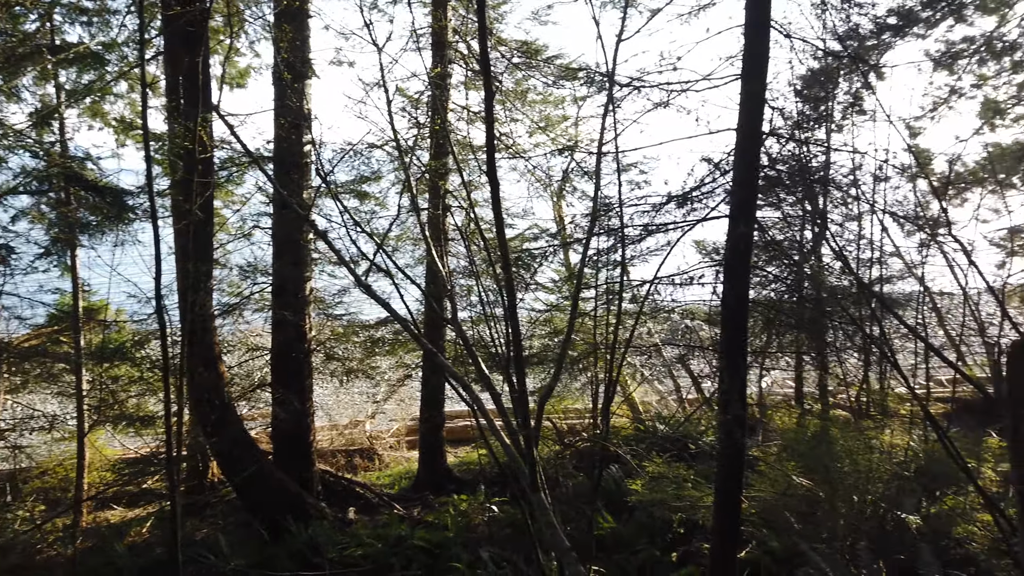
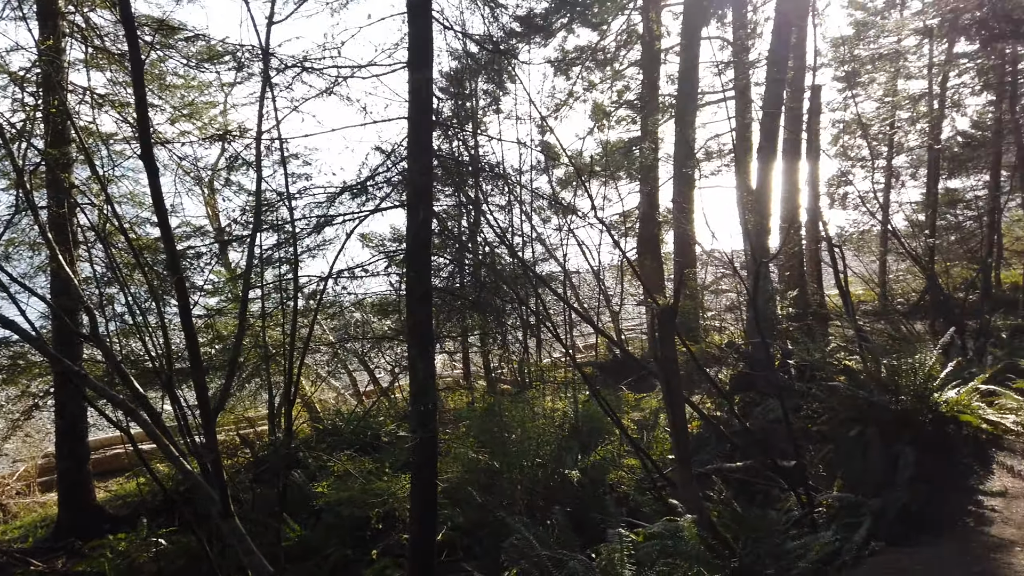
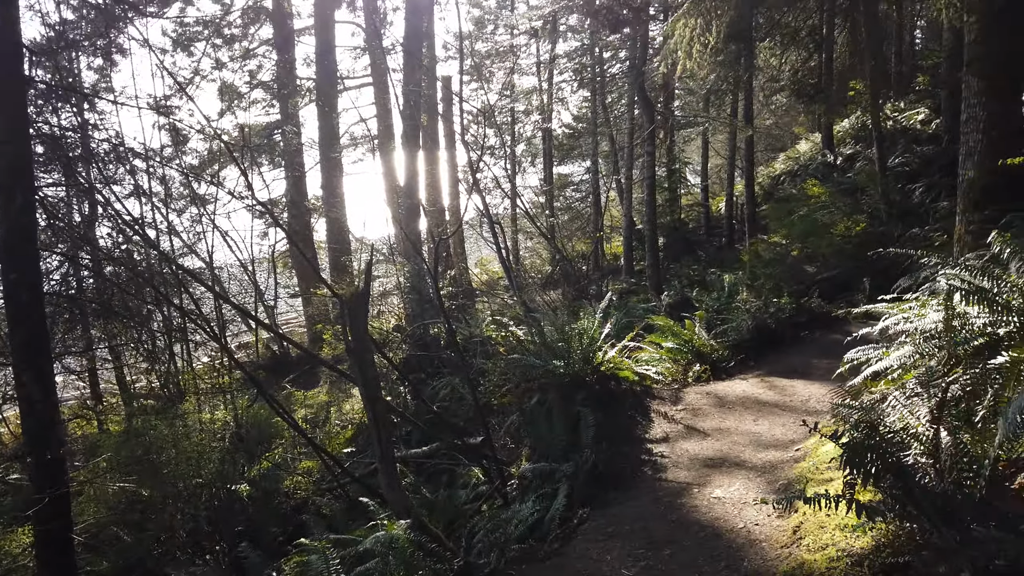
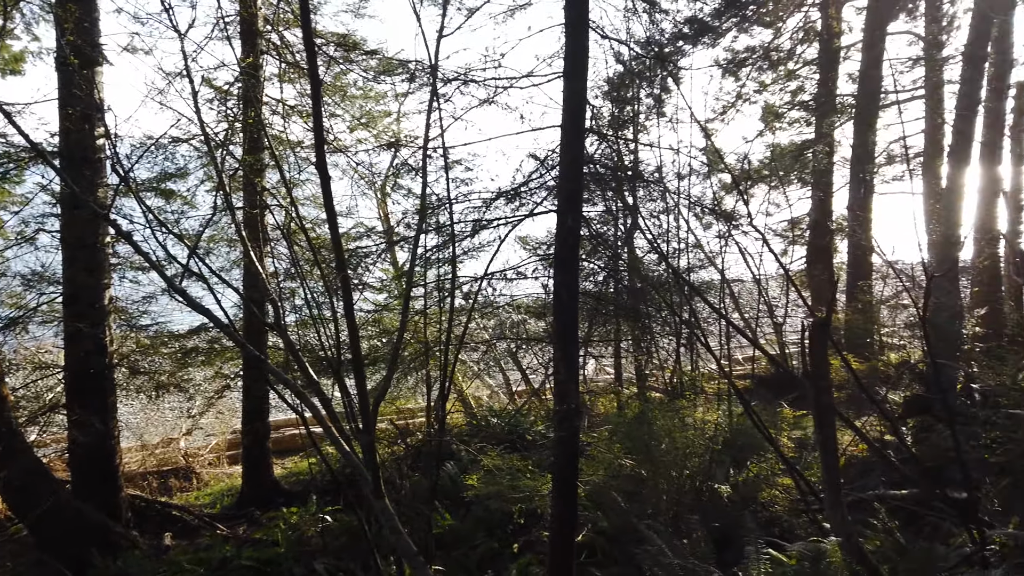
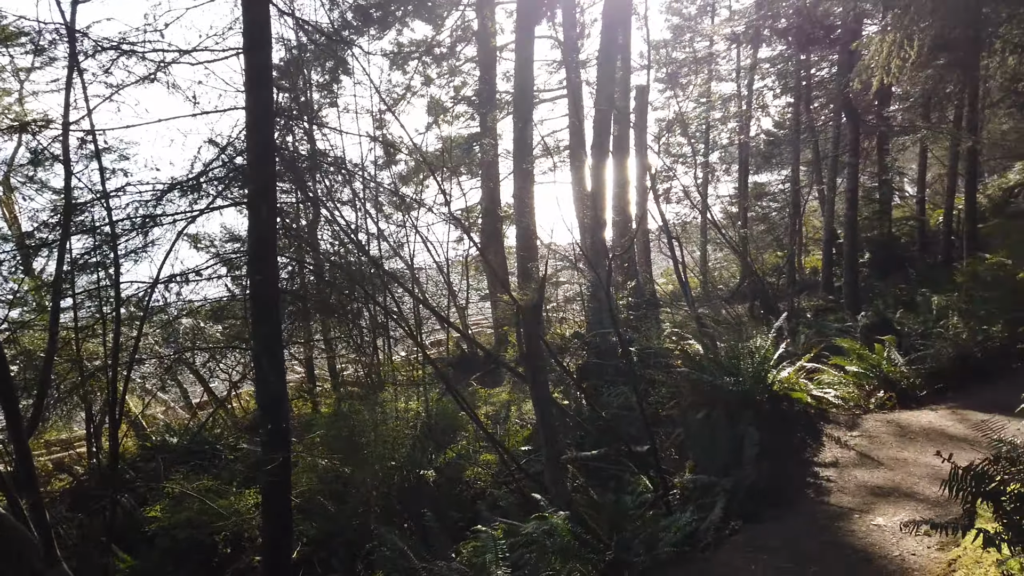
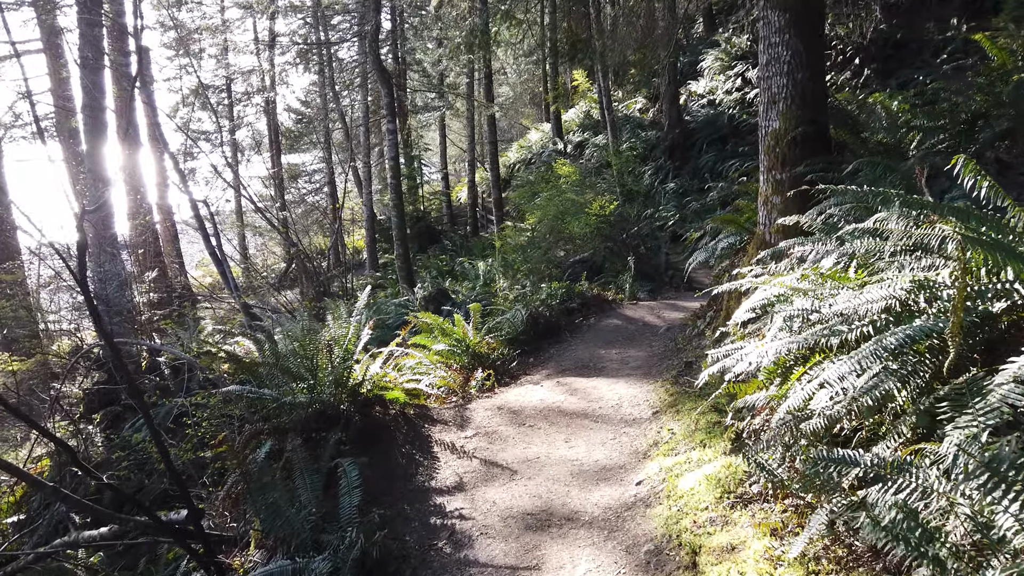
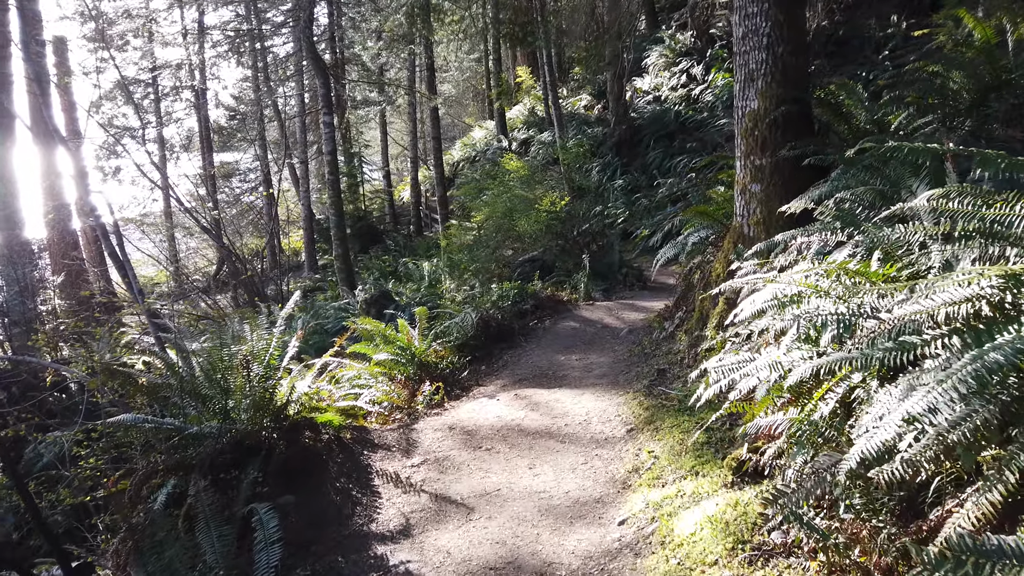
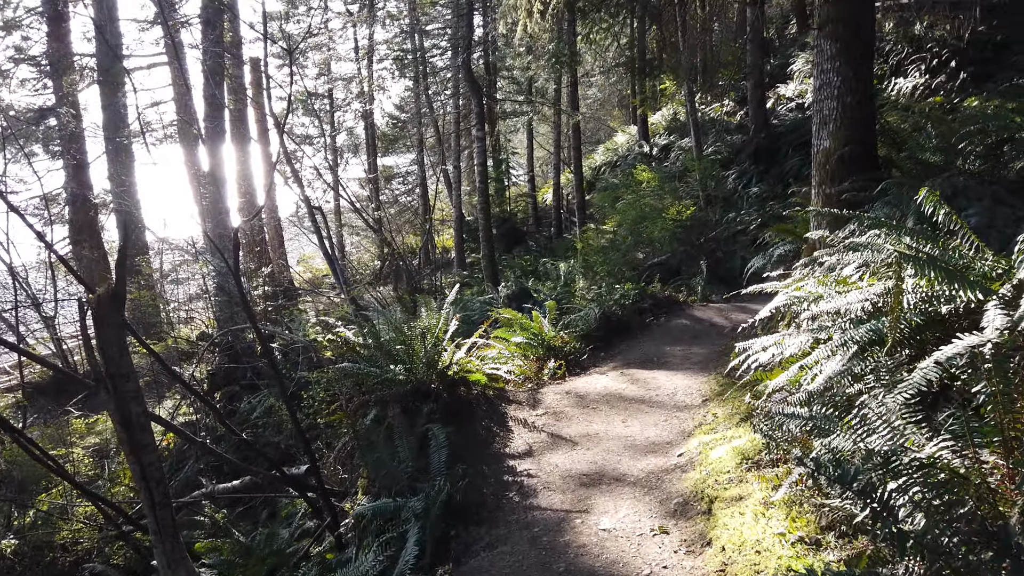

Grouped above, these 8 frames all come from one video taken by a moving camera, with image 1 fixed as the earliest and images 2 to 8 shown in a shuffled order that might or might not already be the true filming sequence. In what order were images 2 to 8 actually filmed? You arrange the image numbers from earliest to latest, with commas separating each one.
4, 2, 5, 3, 8, 6, 7
